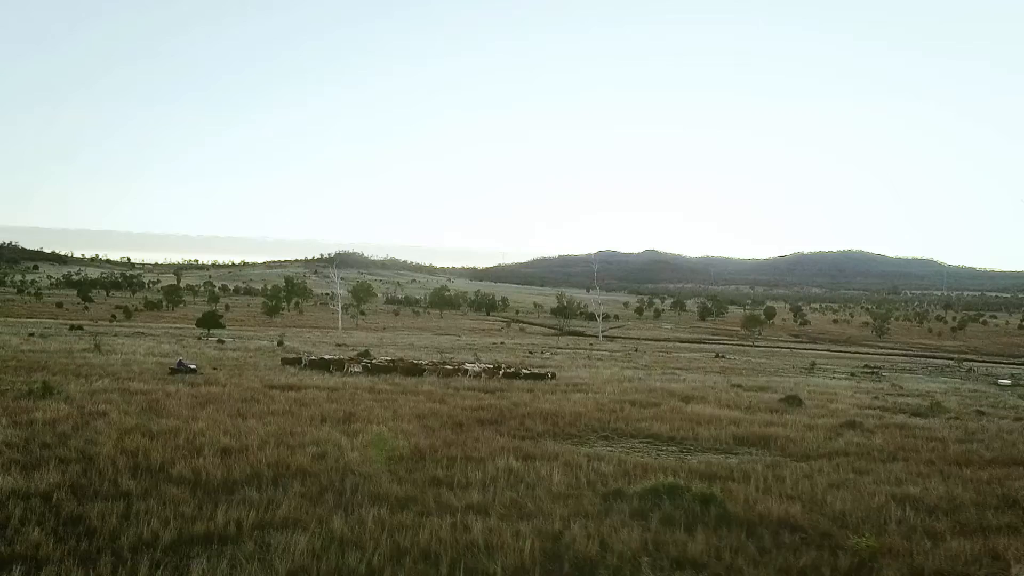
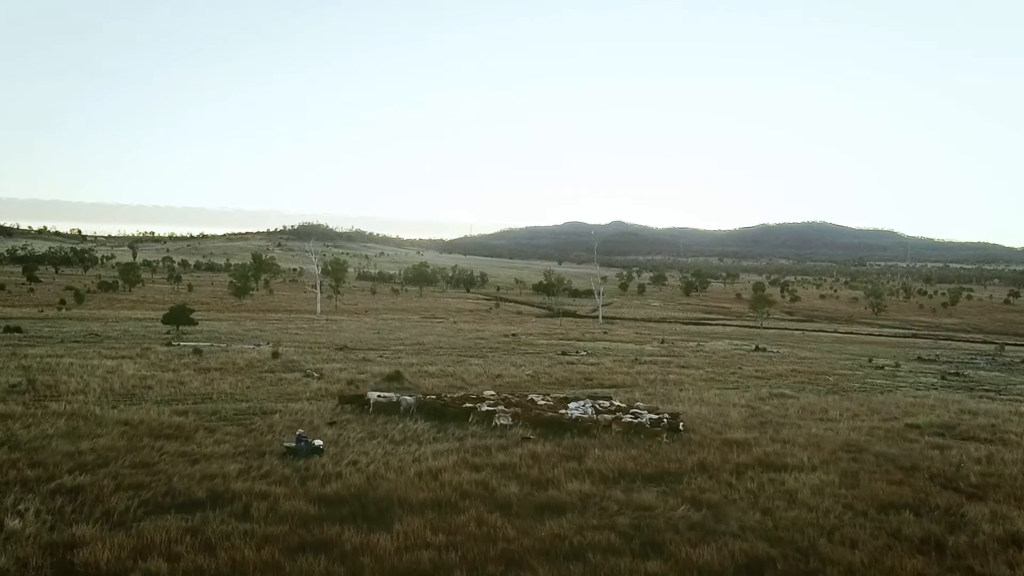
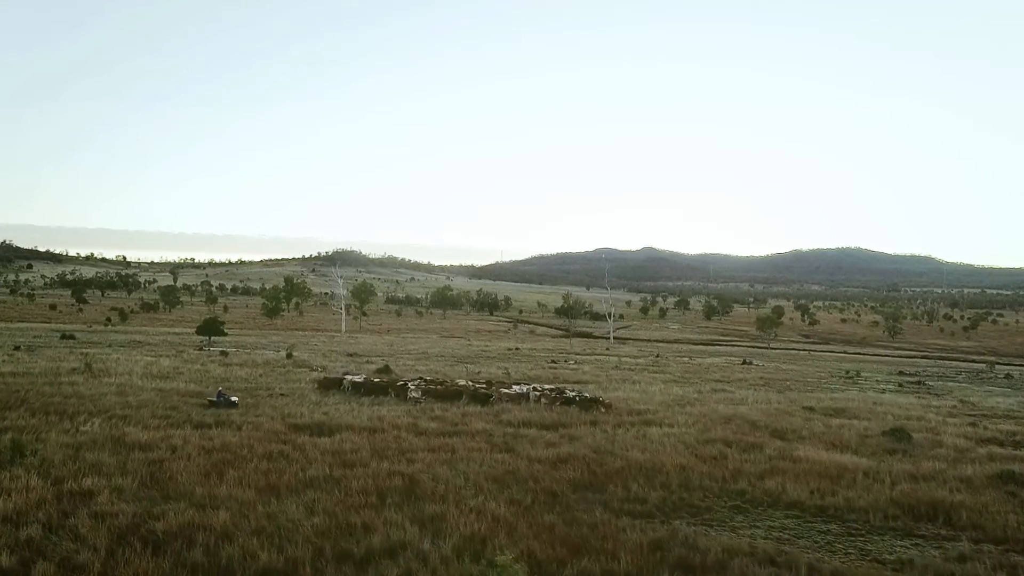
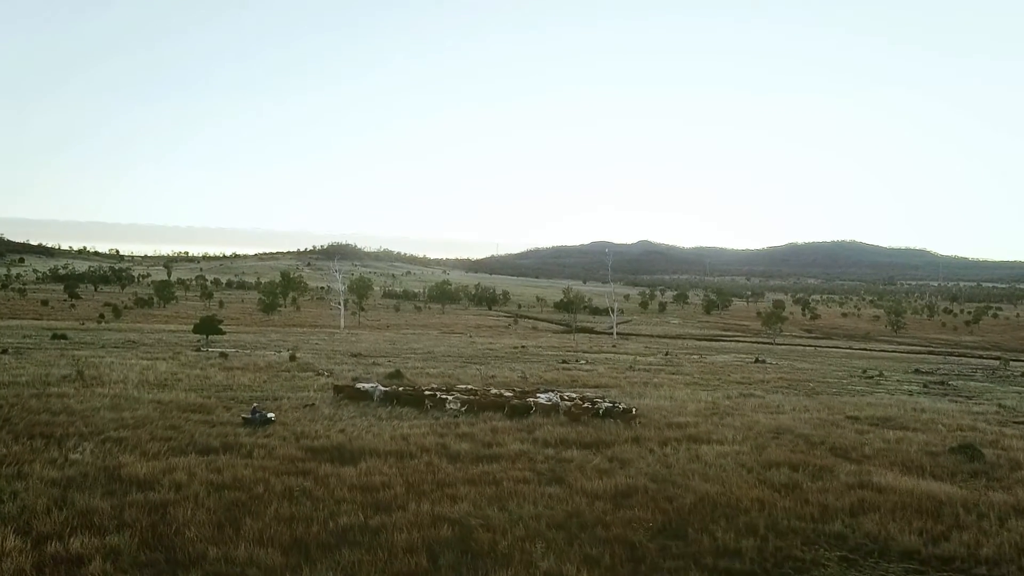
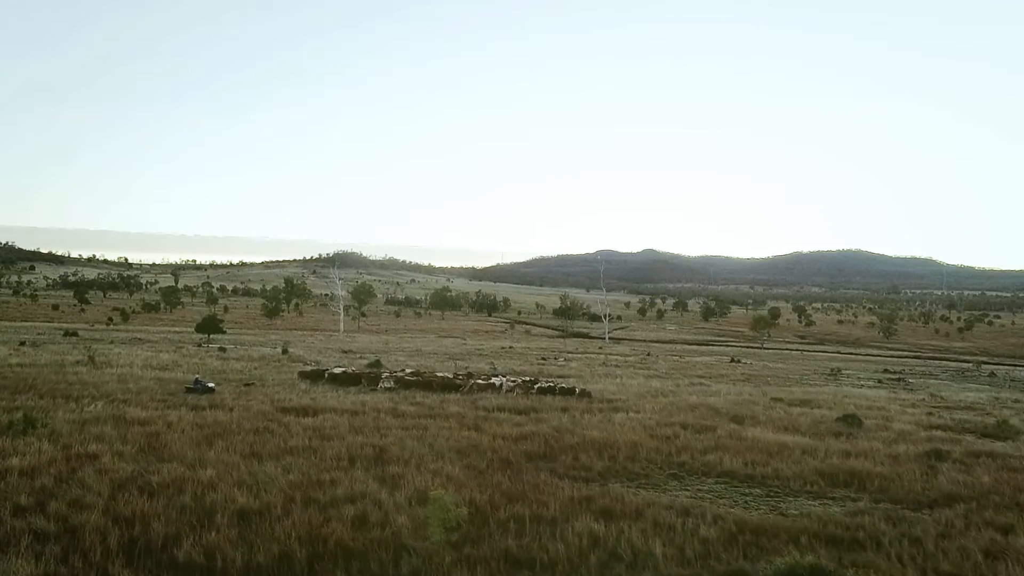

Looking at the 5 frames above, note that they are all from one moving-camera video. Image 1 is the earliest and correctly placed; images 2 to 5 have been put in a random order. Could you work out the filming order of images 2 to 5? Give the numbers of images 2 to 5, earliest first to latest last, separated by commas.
5, 3, 4, 2
